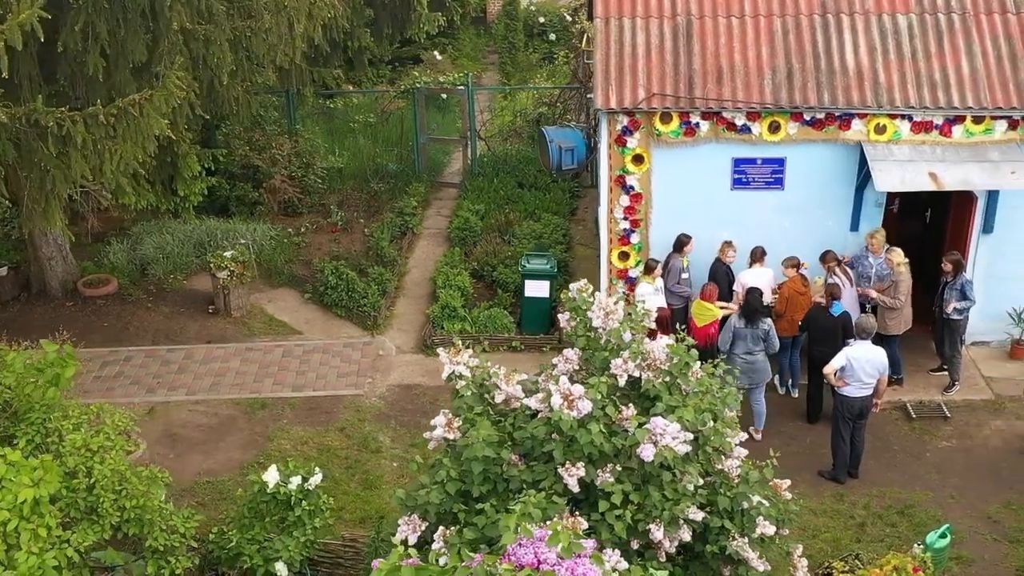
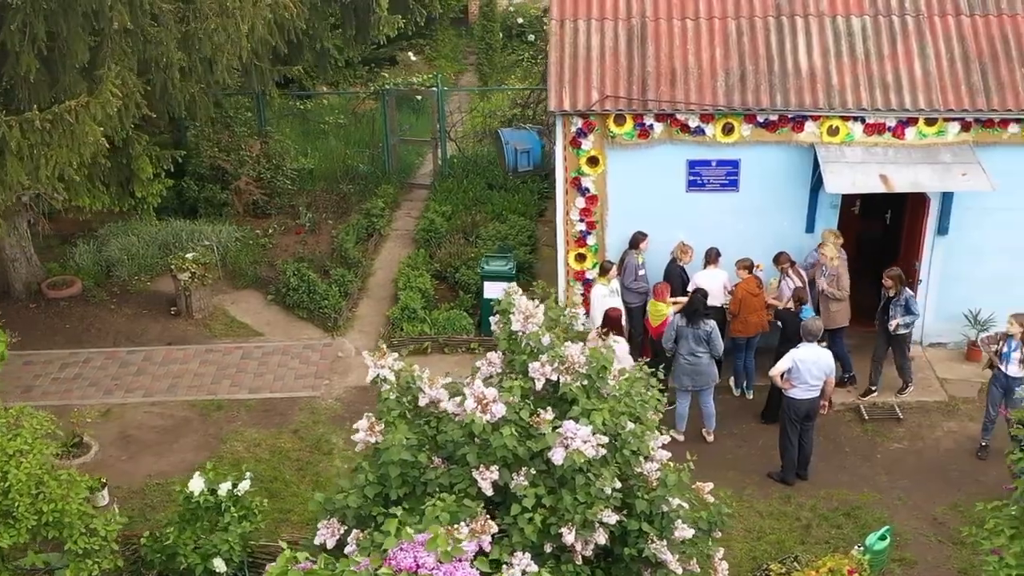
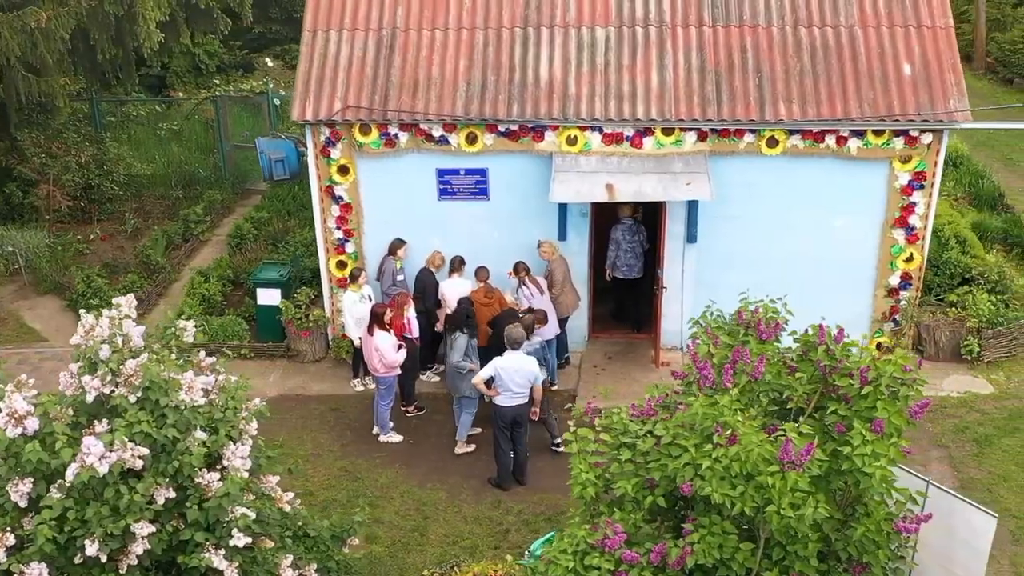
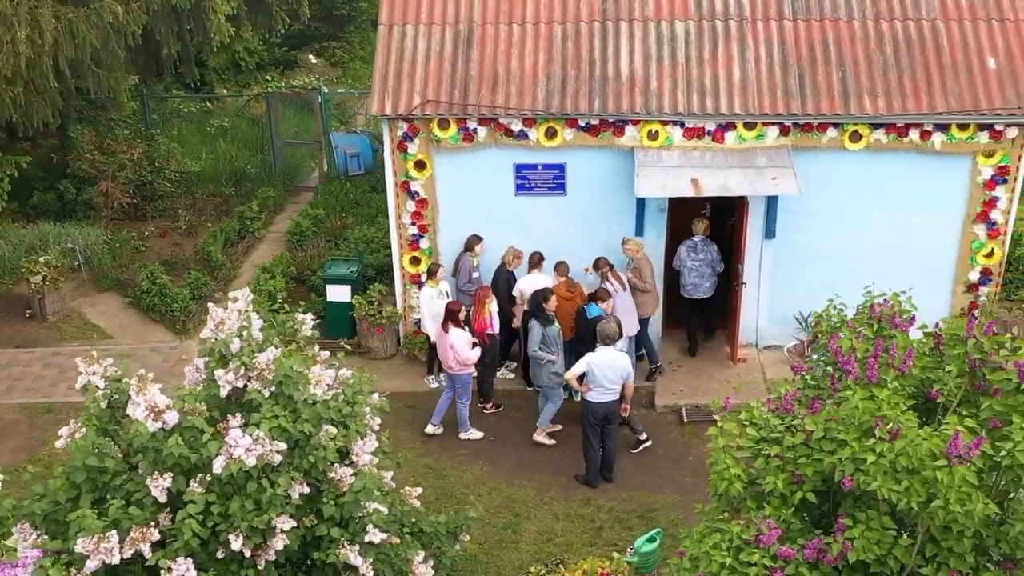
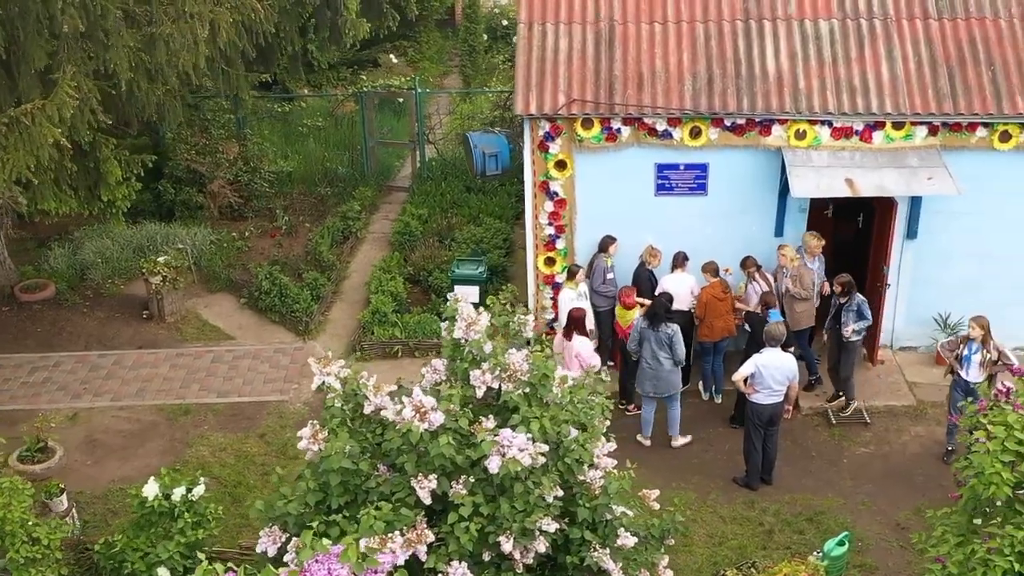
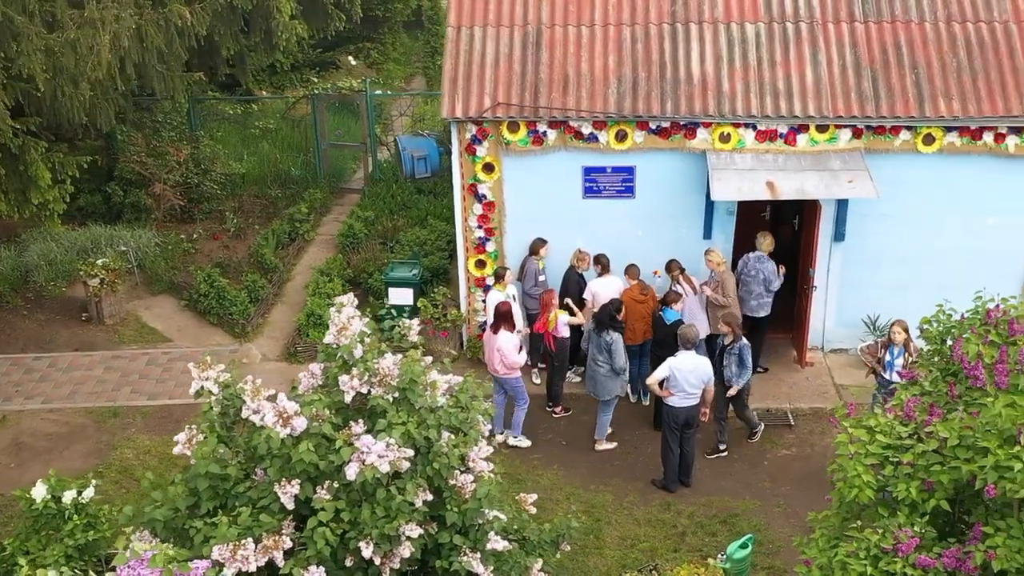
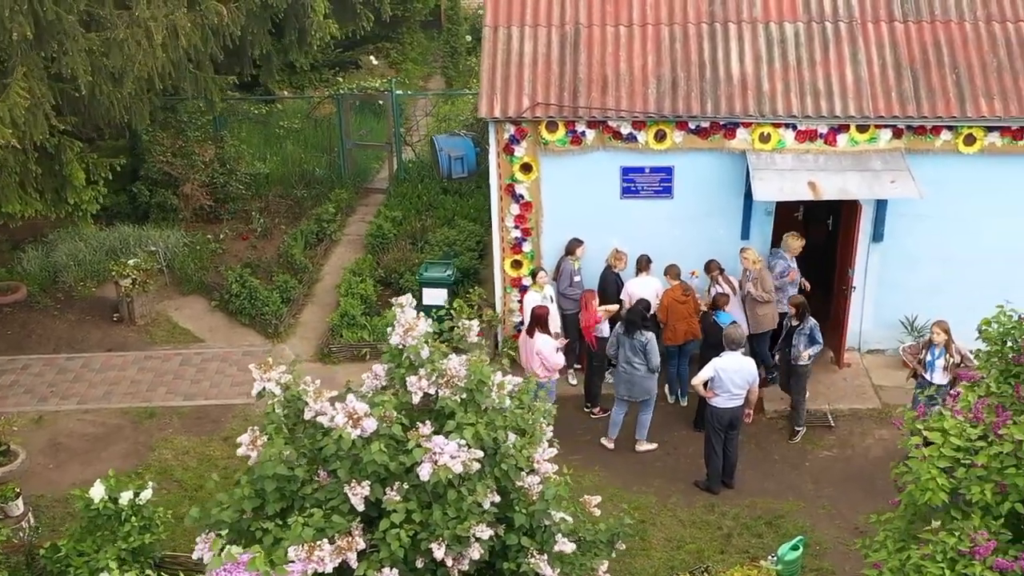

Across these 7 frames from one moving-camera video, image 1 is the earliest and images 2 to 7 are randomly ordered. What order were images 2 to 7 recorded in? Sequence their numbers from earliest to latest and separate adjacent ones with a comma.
2, 5, 7, 6, 4, 3
